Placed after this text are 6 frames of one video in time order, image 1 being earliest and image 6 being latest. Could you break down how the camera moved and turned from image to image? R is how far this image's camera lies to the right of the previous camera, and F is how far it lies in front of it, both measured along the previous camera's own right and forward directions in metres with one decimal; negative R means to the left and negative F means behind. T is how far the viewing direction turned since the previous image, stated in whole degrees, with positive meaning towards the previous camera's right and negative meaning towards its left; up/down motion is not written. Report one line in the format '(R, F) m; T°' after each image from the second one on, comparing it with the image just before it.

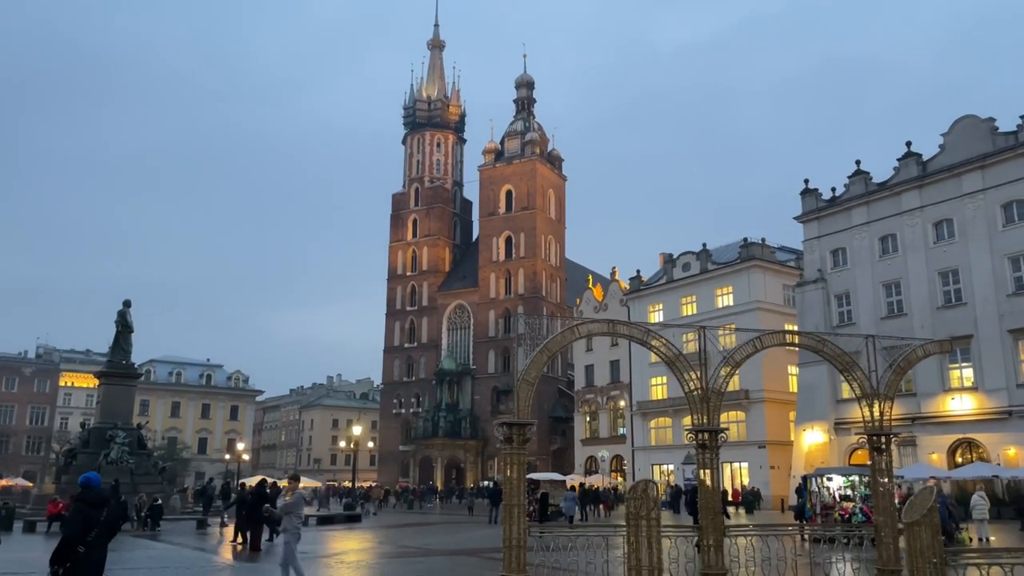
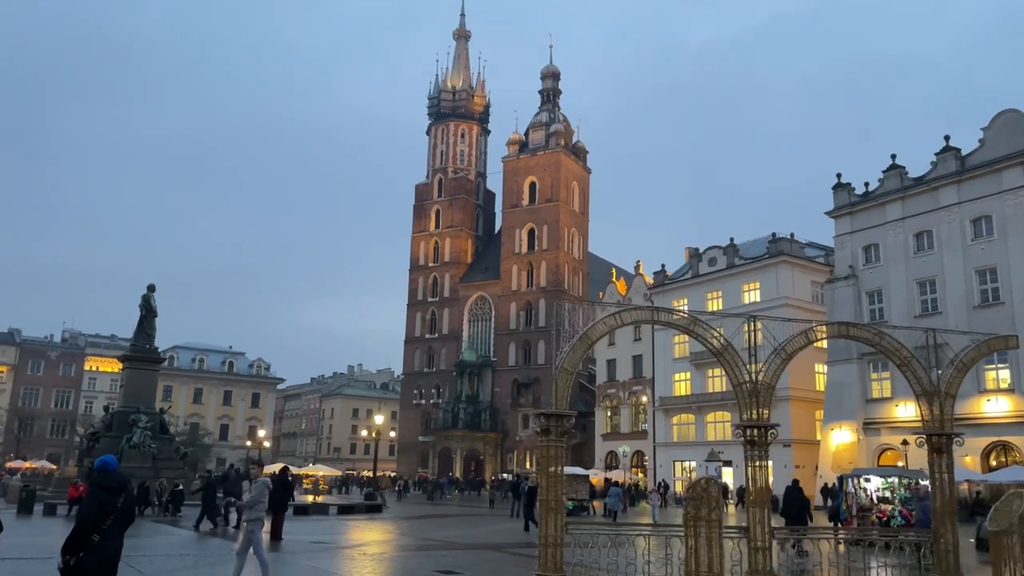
(-0.2, +0.4) m; -1°
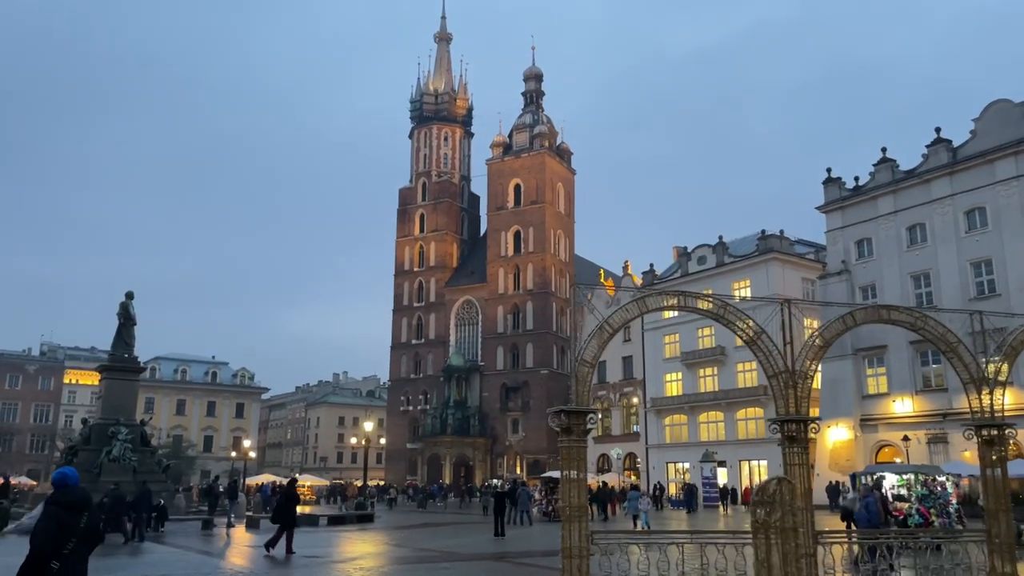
(-0.2, +0.7) m; +1°
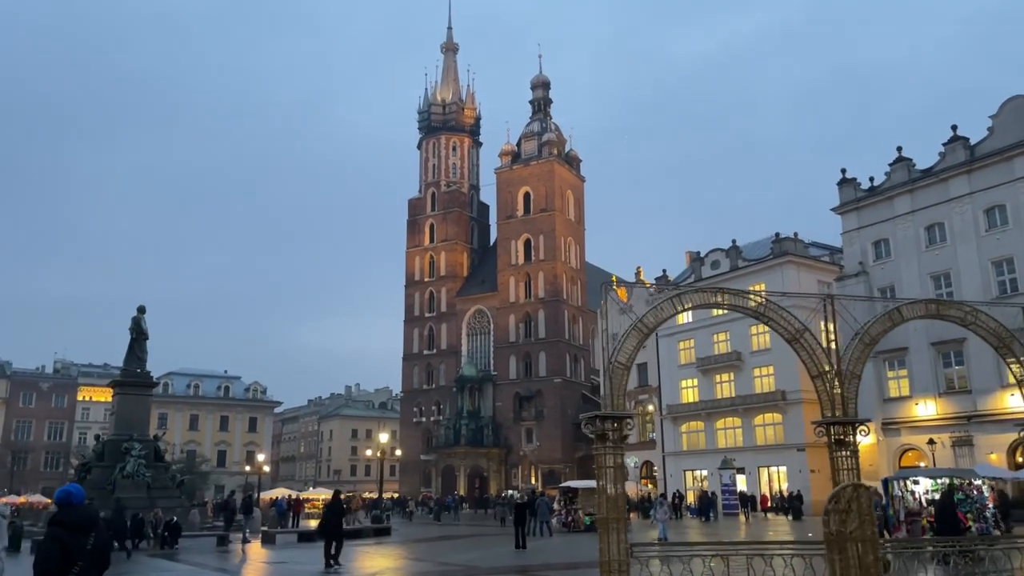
(-0.1, +0.4) m; -1°
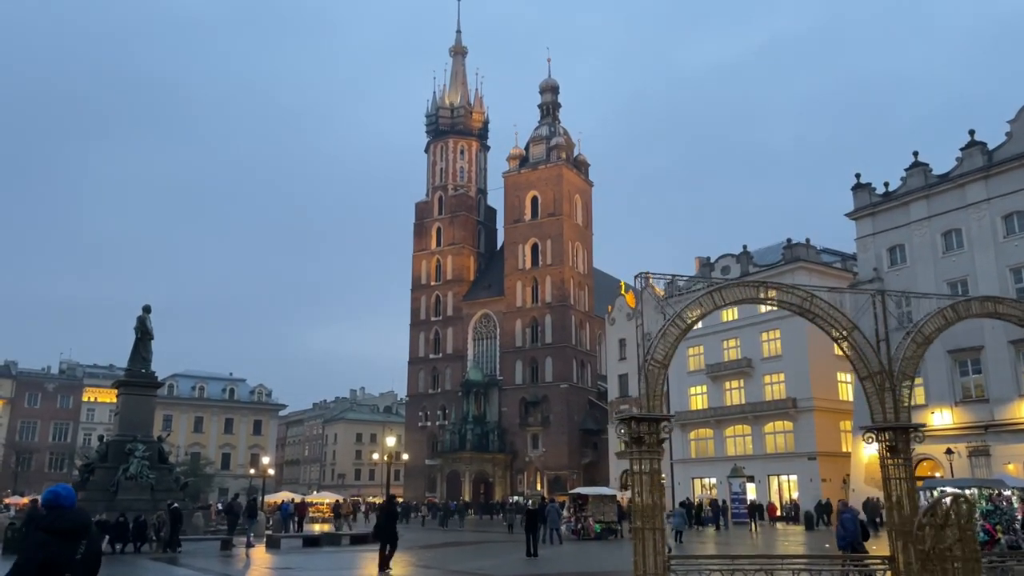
(-0.2, +0.4) m; 0°
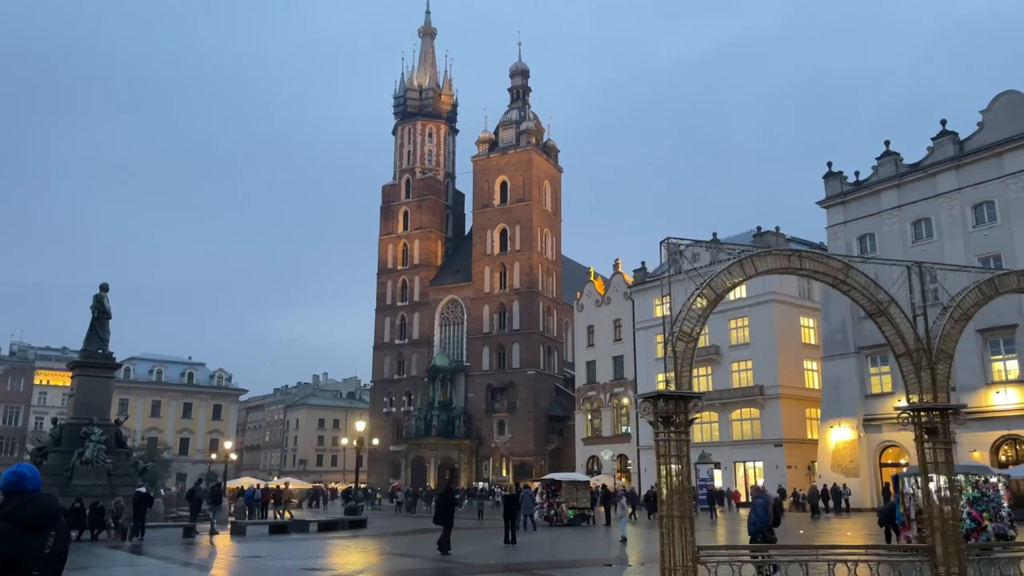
(-0.3, +0.5) m; +3°
